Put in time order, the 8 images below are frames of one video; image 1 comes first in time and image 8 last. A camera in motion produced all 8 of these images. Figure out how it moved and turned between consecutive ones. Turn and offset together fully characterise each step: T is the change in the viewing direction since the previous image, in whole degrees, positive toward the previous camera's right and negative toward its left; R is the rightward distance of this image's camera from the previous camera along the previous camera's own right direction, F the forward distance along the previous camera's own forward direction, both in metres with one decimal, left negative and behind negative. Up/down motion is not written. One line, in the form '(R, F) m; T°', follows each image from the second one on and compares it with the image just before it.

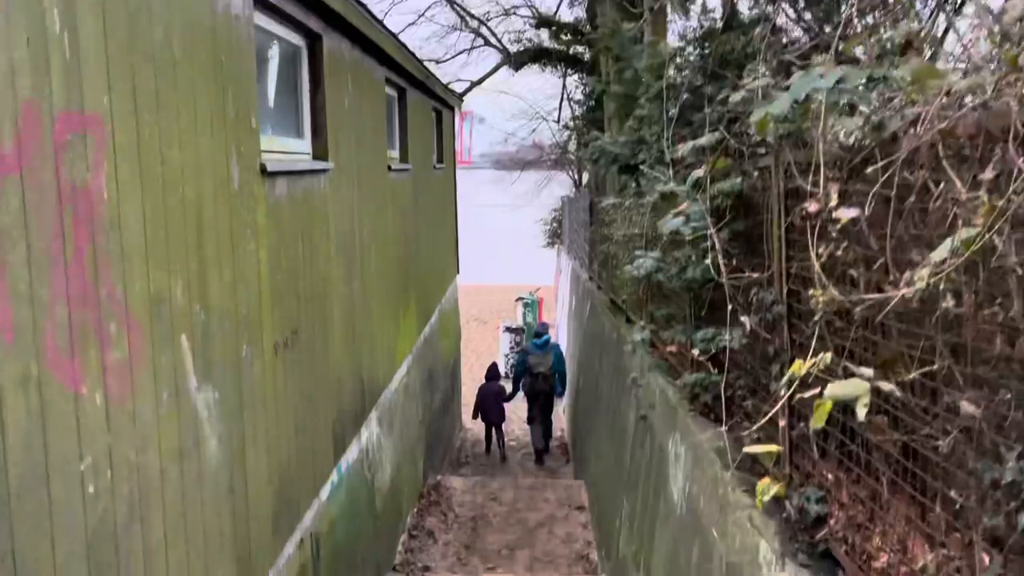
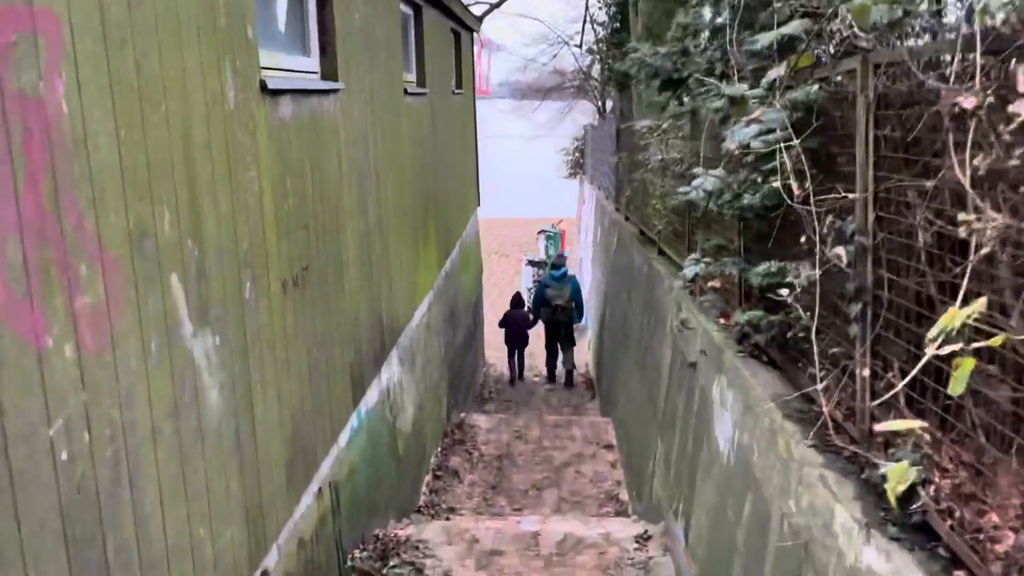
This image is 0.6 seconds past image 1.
(-0.1, +0.4) m; -1°
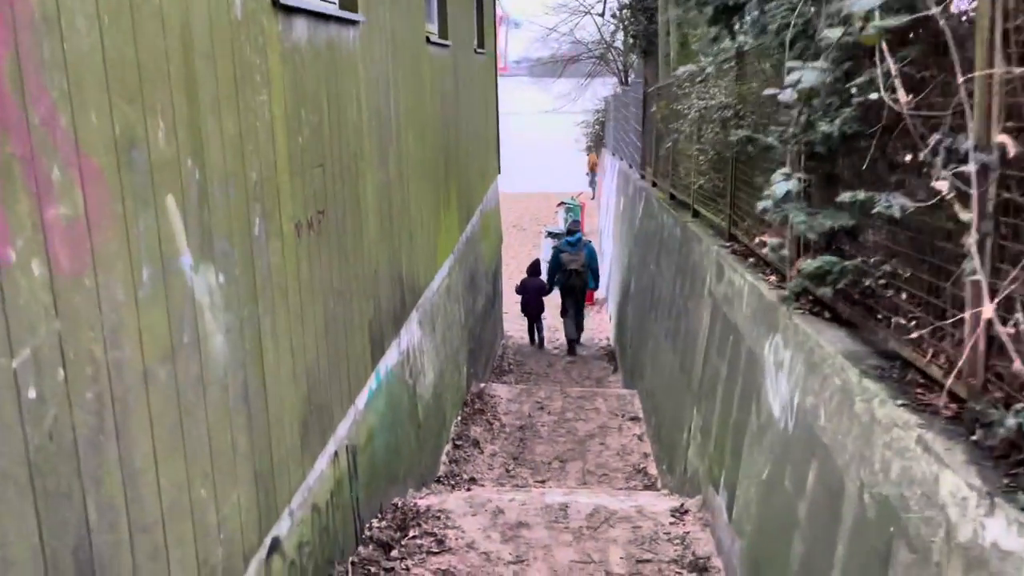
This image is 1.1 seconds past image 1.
(-0.1, +0.3) m; -1°
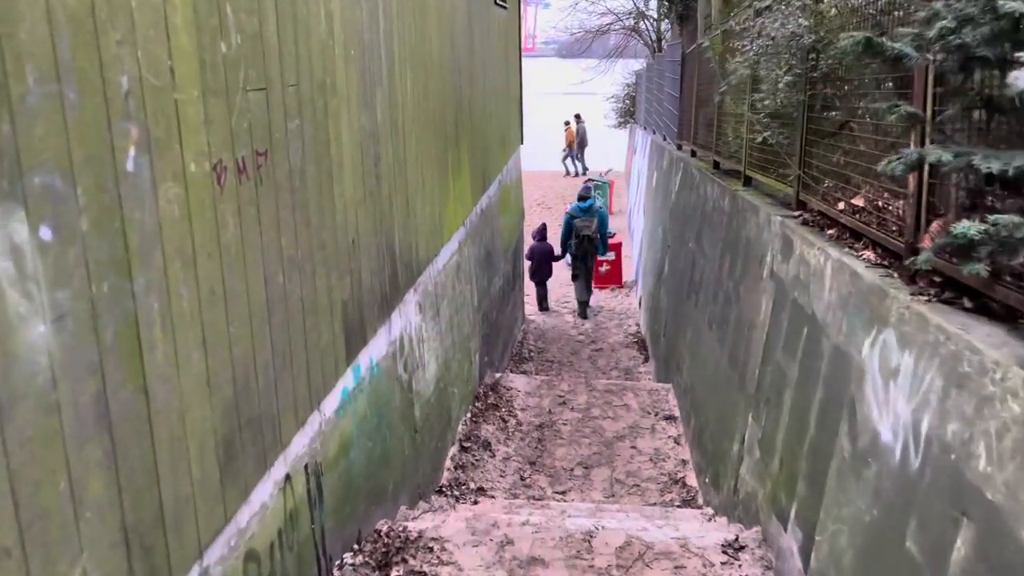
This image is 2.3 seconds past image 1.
(+0.1, +0.9) m; -2°
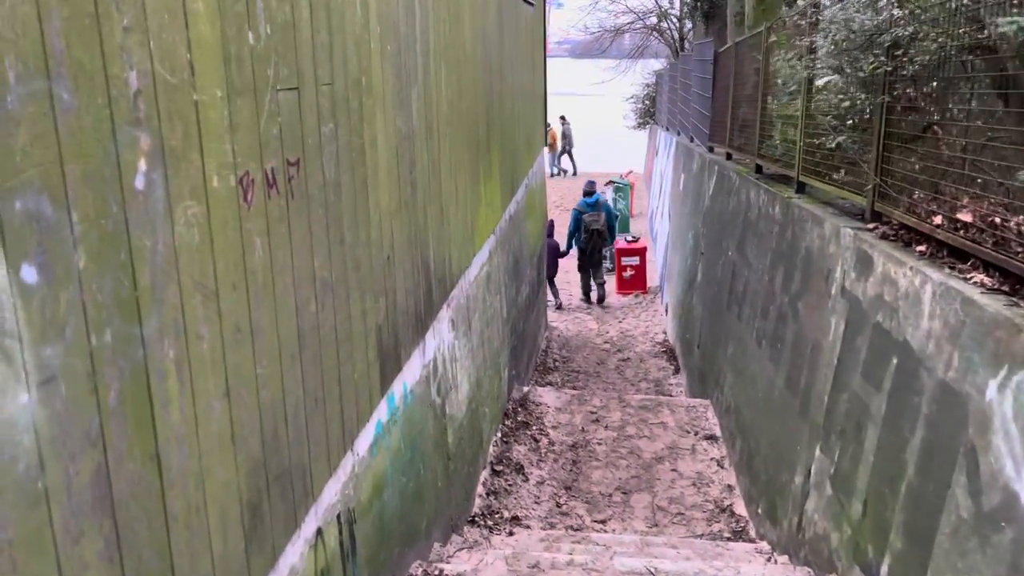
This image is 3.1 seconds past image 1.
(-0.2, +0.3) m; -1°
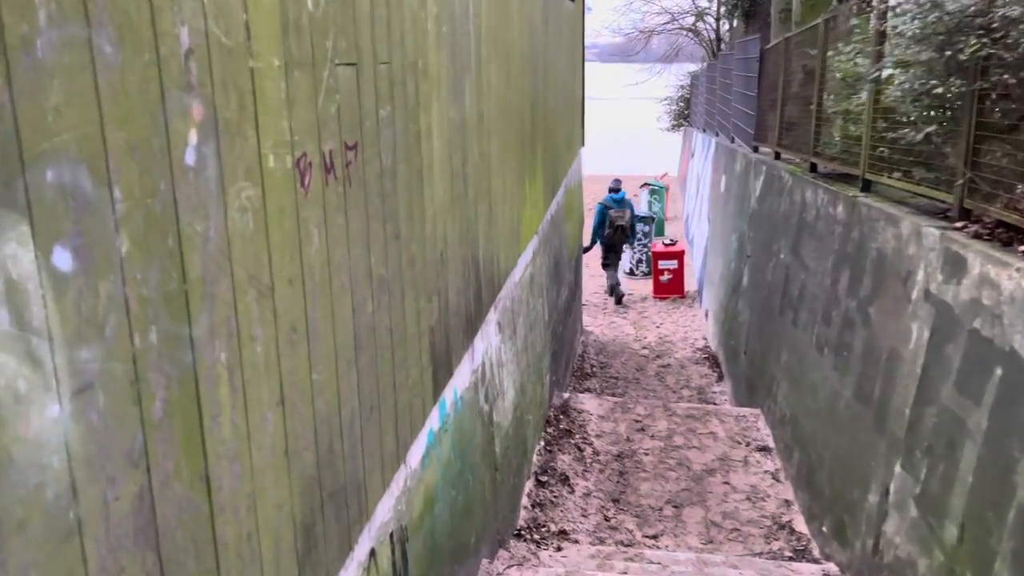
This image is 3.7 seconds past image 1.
(-0.1, +0.2) m; -2°
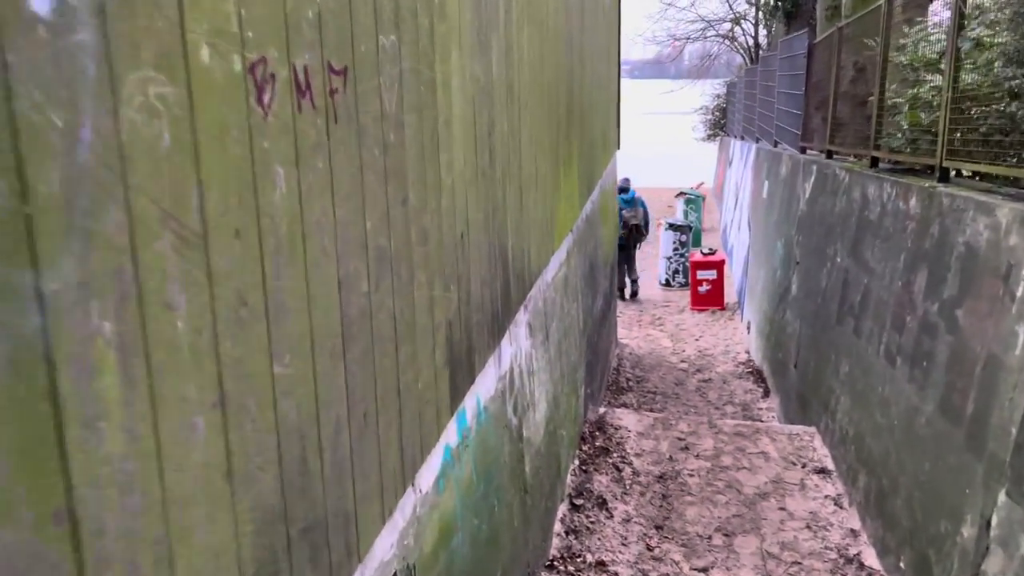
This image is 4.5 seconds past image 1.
(0.0, +0.5) m; -2°
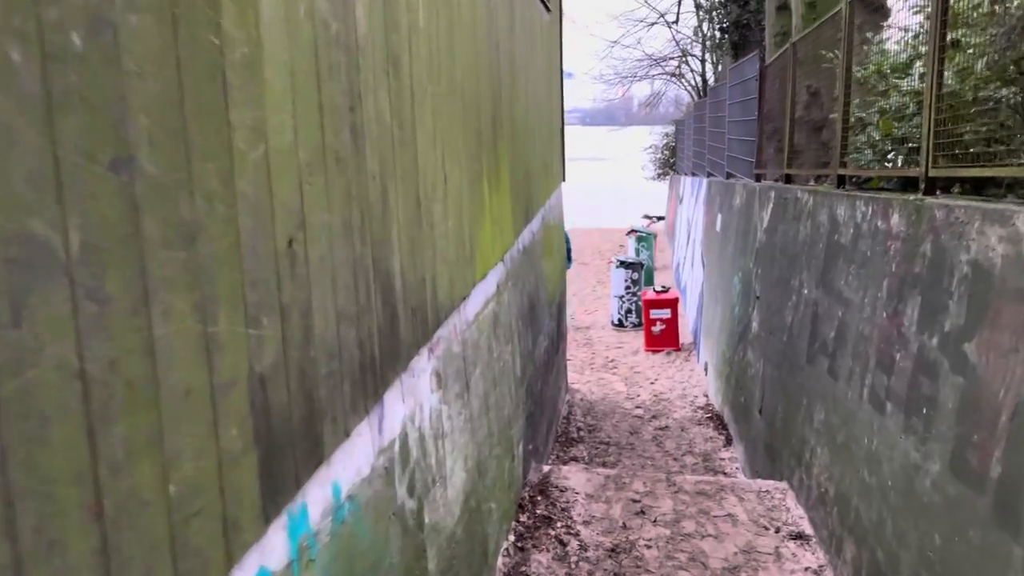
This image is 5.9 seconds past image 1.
(+0.2, +0.8) m; +3°
